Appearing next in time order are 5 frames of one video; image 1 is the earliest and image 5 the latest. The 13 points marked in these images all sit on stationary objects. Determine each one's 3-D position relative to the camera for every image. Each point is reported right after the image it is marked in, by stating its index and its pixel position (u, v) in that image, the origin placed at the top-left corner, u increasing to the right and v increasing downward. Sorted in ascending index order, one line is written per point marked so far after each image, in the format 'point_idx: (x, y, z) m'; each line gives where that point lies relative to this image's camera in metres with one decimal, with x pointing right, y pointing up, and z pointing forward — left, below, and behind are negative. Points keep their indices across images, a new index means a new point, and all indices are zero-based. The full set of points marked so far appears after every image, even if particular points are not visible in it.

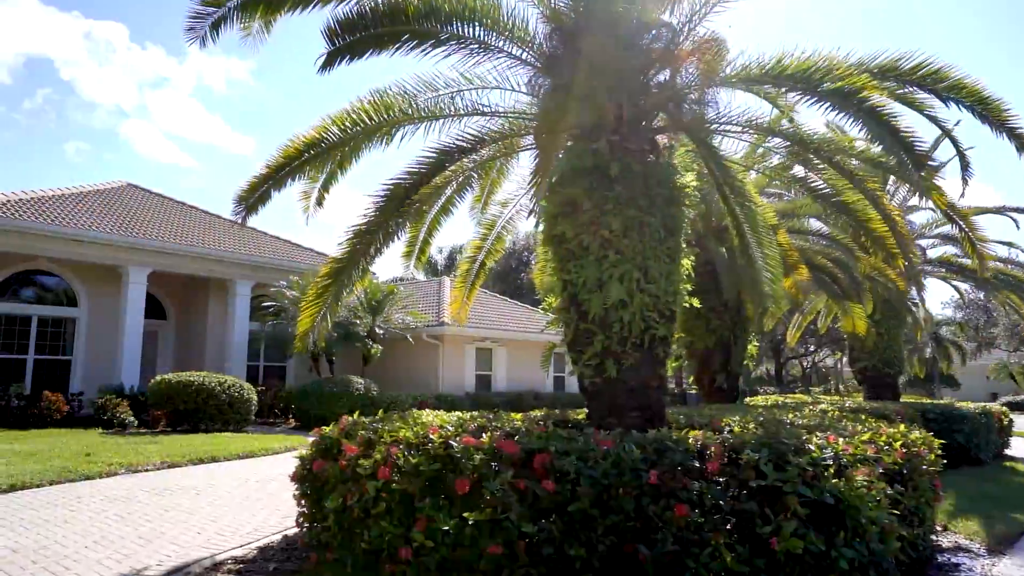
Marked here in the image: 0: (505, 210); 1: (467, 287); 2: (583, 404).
0: (-0.1, +1.0, +8.0) m
1: (-0.6, 0.0, +8.6) m
2: (+2.0, -3.5, +19.5) m
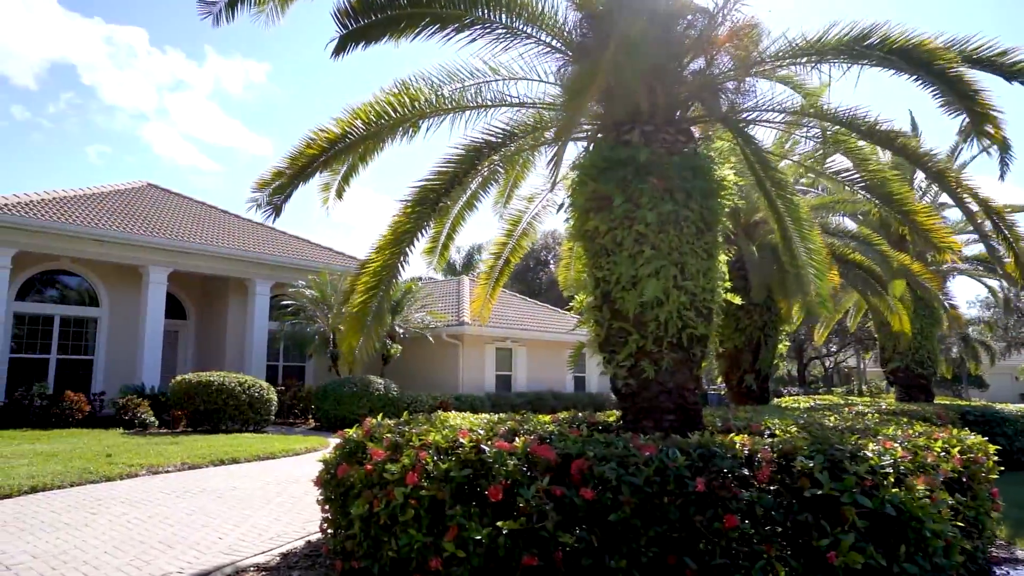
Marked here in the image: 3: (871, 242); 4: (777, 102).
0: (+0.2, +1.0, +7.8) m
1: (-0.3, +0.1, +8.4) m
2: (+2.6, -3.4, +19.3) m
3: (+5.0, +0.6, +9.5) m
4: (+2.4, +1.7, +6.0) m
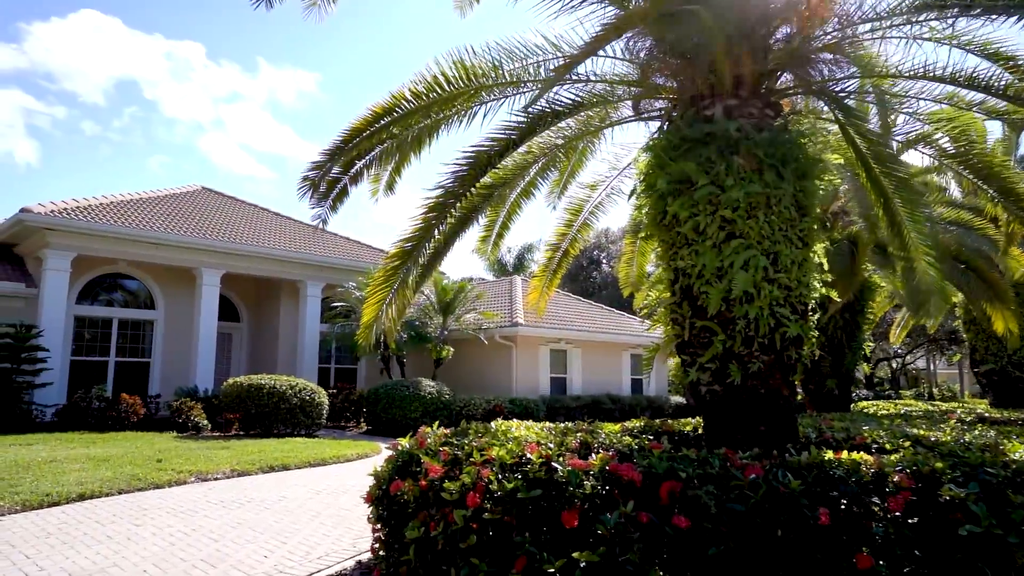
0: (+0.9, +1.0, +7.3) m
1: (+0.4, +0.1, +7.8) m
2: (+4.1, -3.4, +18.5) m
3: (+5.8, +0.7, +8.5) m
4: (+2.9, +1.7, +5.3) m
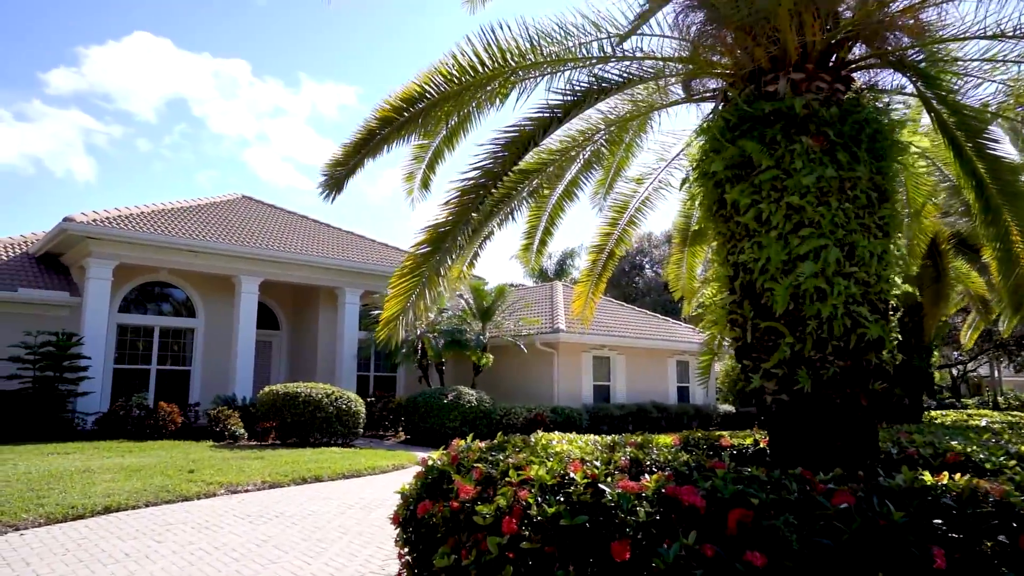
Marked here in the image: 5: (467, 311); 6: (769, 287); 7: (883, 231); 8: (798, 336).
0: (+1.3, +1.0, +6.8) m
1: (+0.9, +0.1, +7.4) m
2: (+5.2, -3.5, +17.7) m
3: (+6.3, +0.7, +7.8) m
4: (+3.1, +1.7, +4.7) m
5: (-1.0, -0.5, +15.4) m
6: (+1.6, 0.0, +4.1) m
7: (+2.3, +0.4, +4.2) m
8: (+1.7, -0.3, +4.0) m
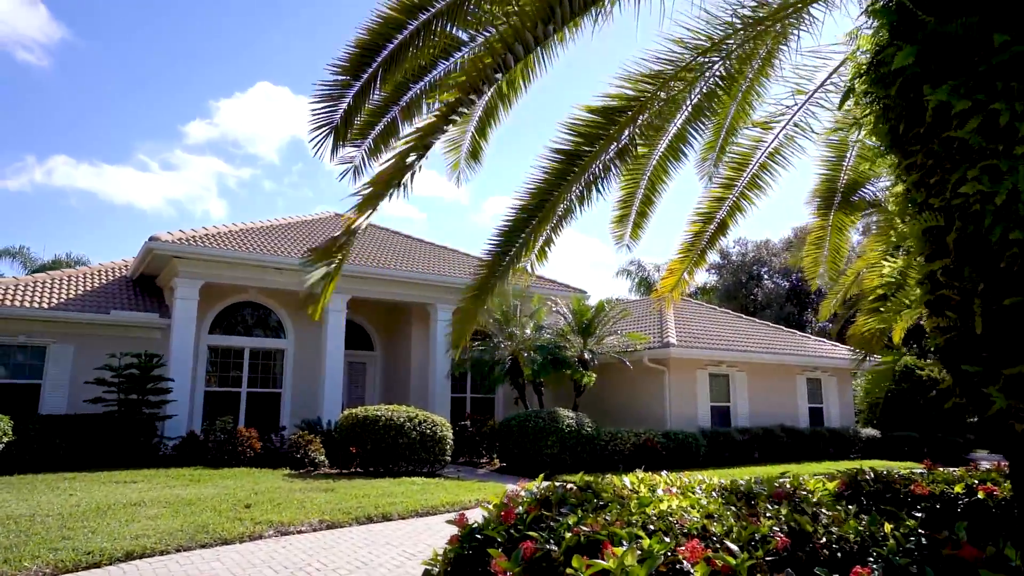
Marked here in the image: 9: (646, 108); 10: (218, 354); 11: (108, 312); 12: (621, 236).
0: (+1.9, +1.1, +5.2) m
1: (+1.6, +0.1, +5.8) m
2: (+7.7, -3.6, +15.2) m
3: (+7.0, +1.0, +5.3) m
4: (+3.4, +1.9, +2.8) m
5: (+1.1, -0.8, +14.0) m
6: (+1.8, +0.2, +2.4) m
7: (+2.5, +0.5, +2.4) m
8: (+2.0, -0.1, +2.3) m
9: (+0.9, +1.1, +4.4) m
10: (-6.1, -1.4, +14.1) m
11: (-7.5, -0.4, +12.6) m
12: (+0.8, +0.4, +5.6) m
